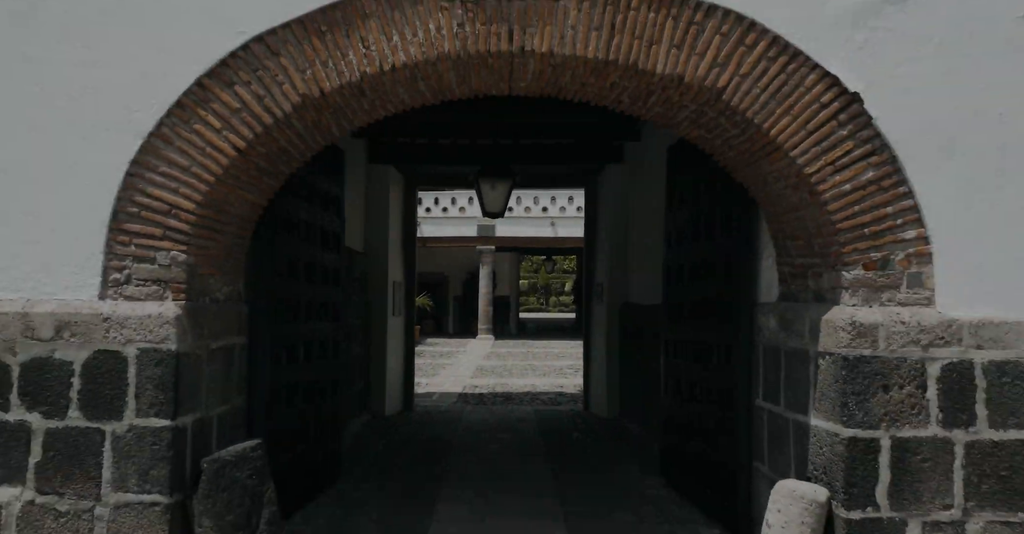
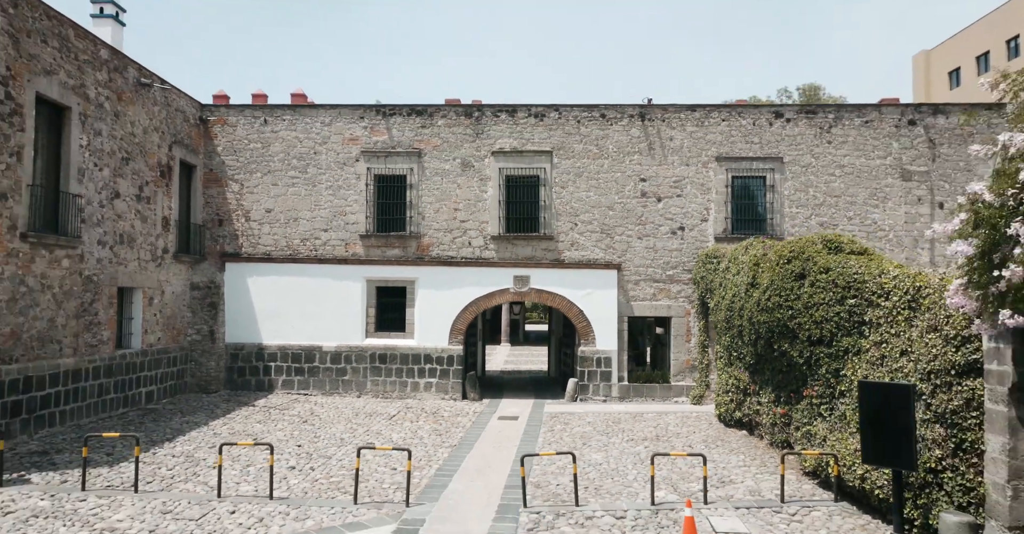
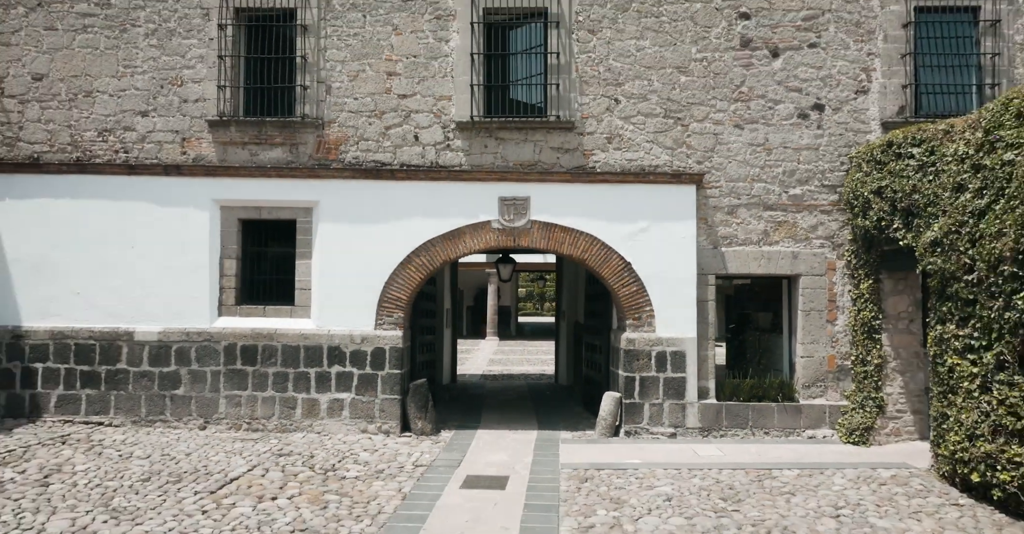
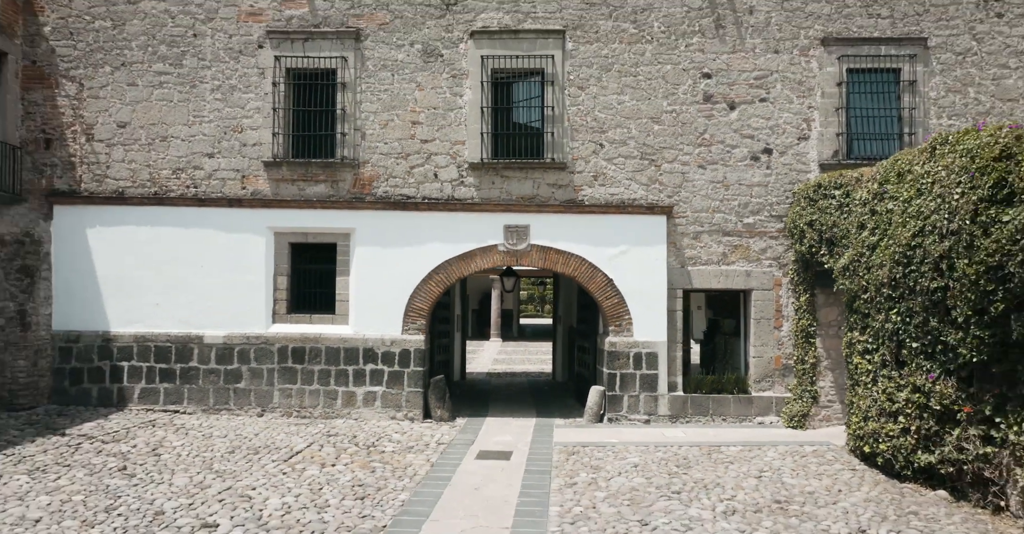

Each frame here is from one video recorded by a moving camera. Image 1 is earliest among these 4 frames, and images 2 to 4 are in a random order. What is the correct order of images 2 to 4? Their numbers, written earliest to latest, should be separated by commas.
3, 4, 2
